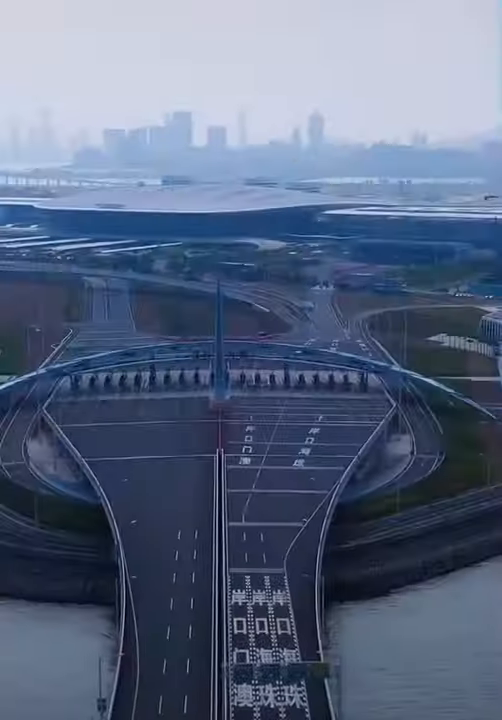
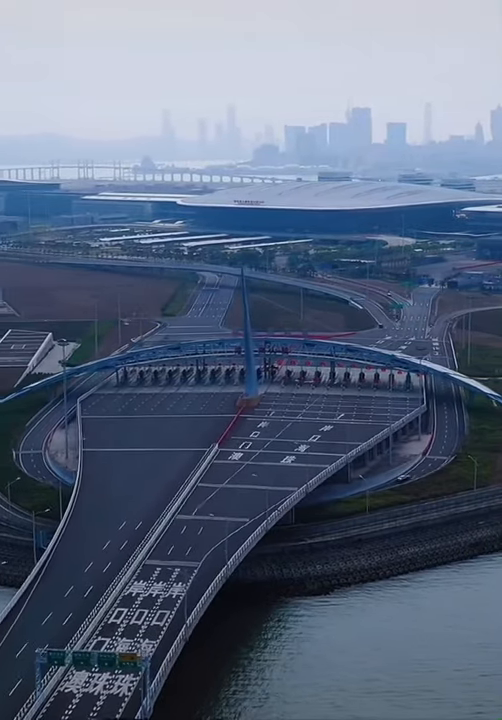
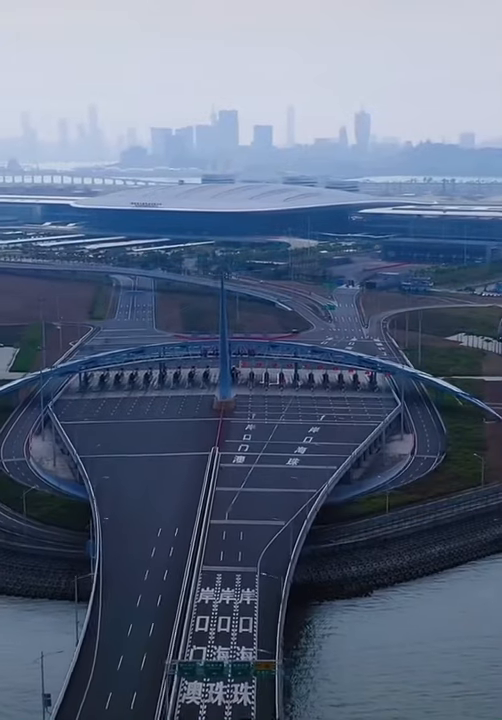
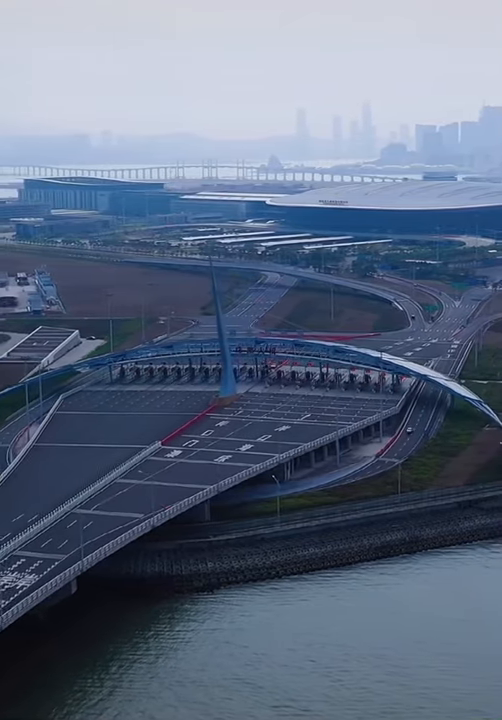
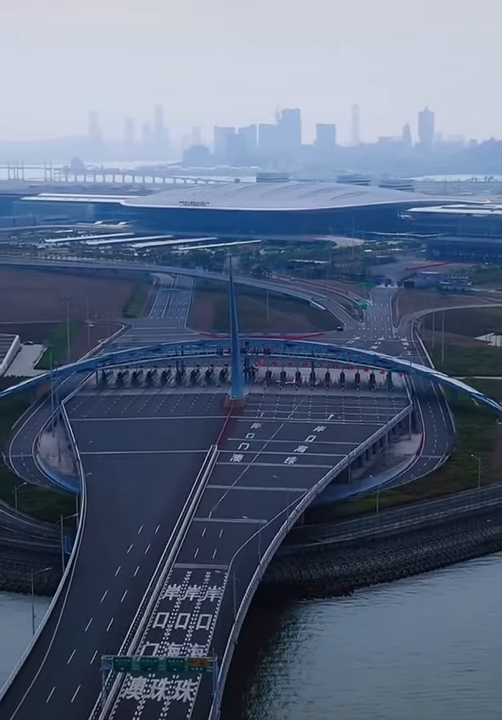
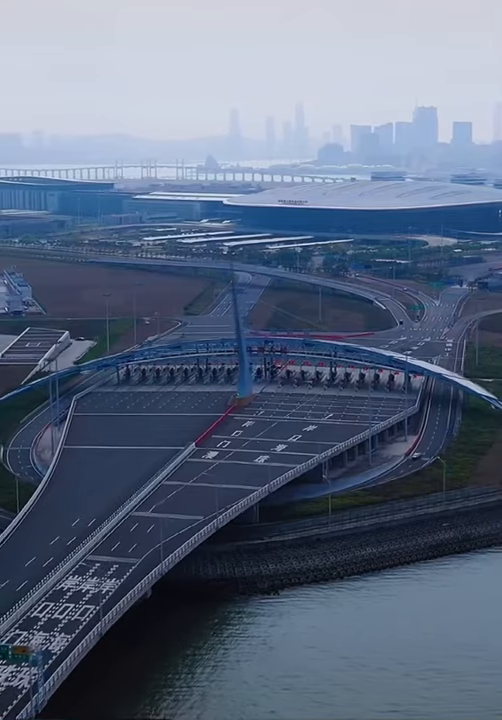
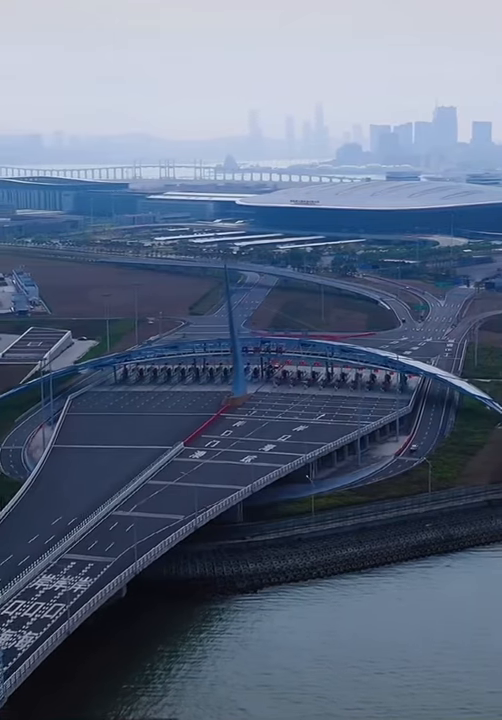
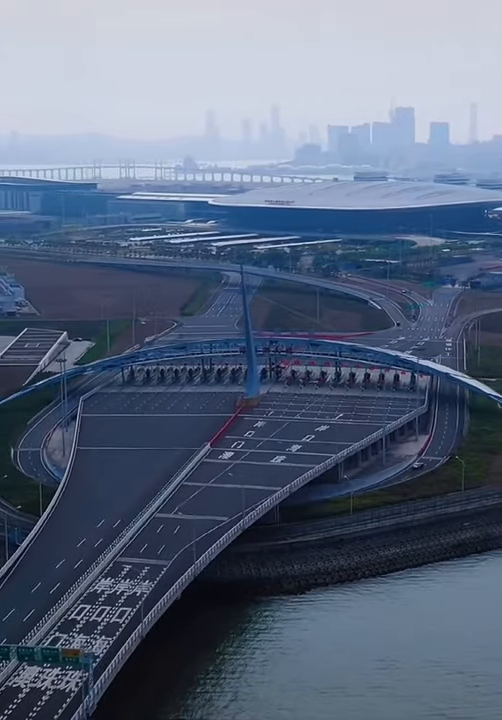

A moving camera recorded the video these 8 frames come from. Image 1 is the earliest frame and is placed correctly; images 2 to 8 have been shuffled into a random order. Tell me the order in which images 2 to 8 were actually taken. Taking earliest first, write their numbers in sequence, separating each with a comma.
3, 5, 2, 8, 6, 7, 4
